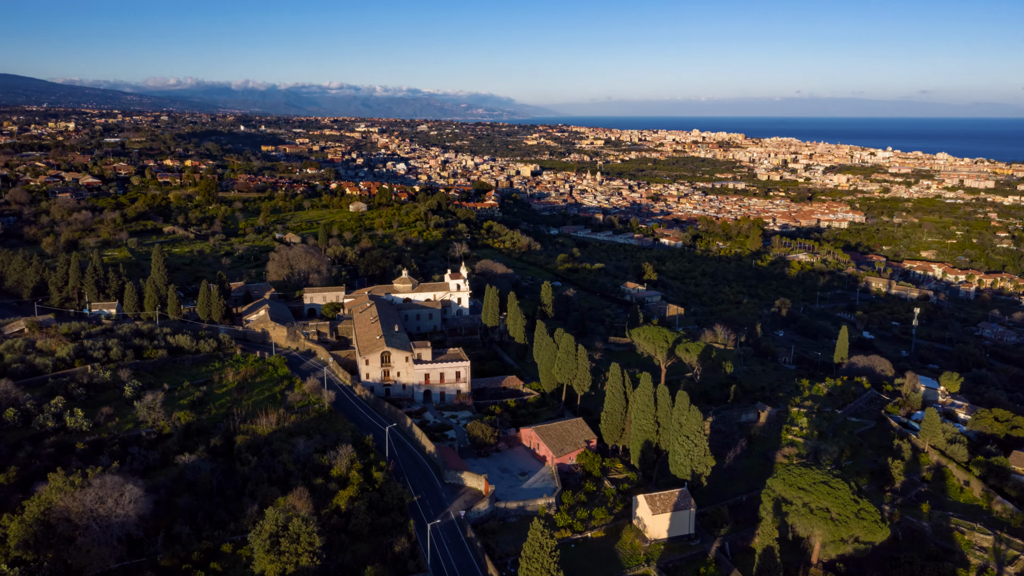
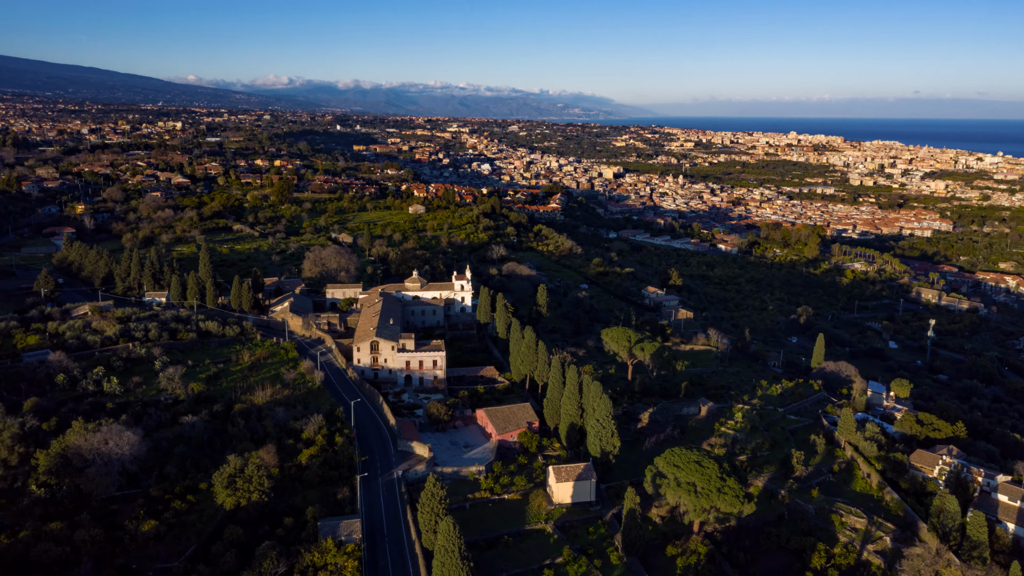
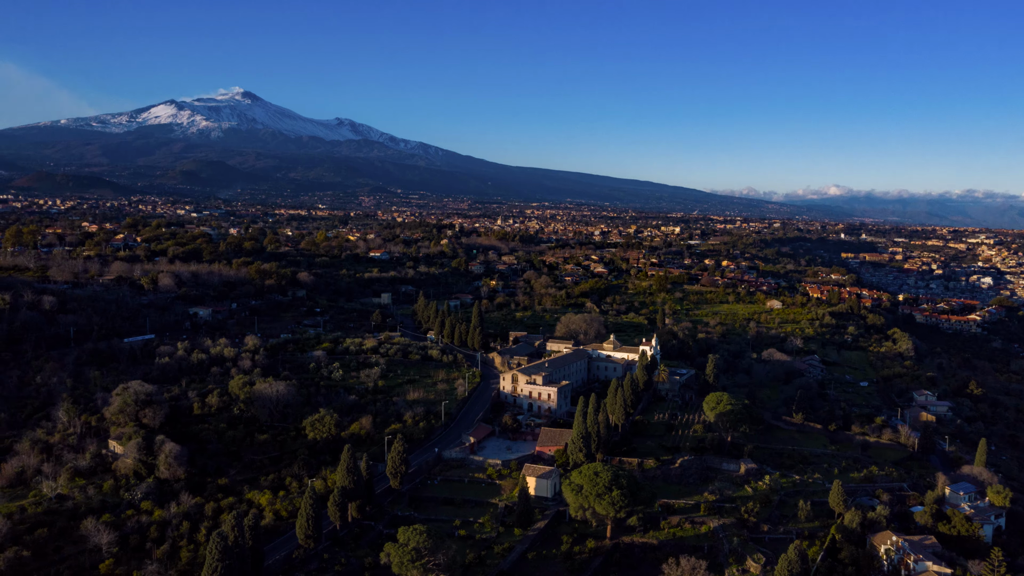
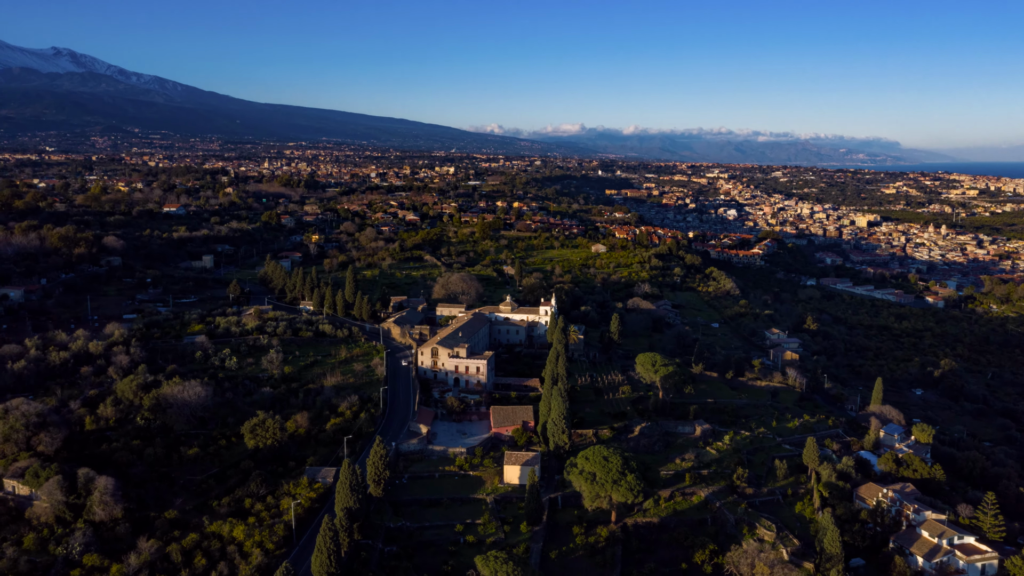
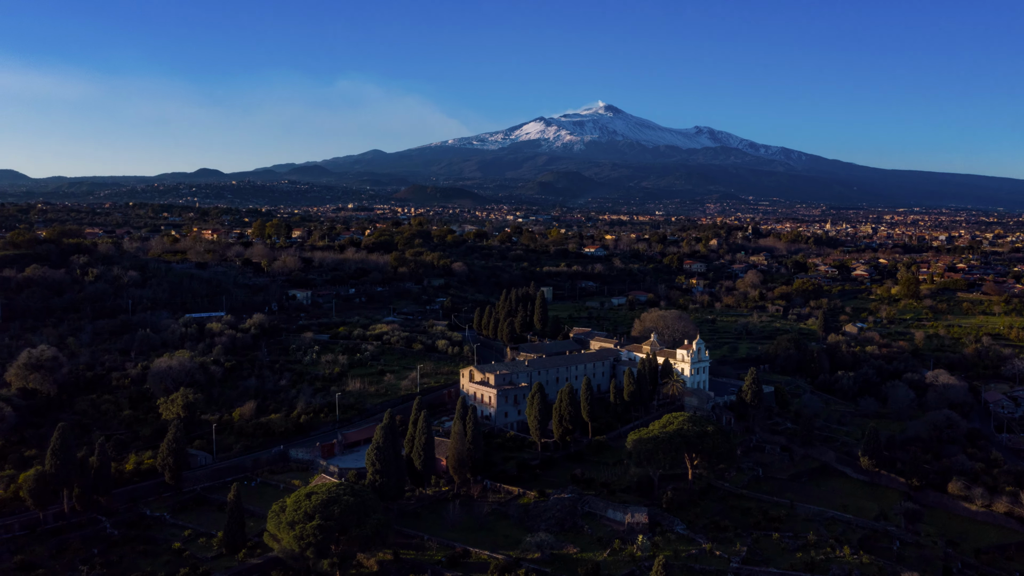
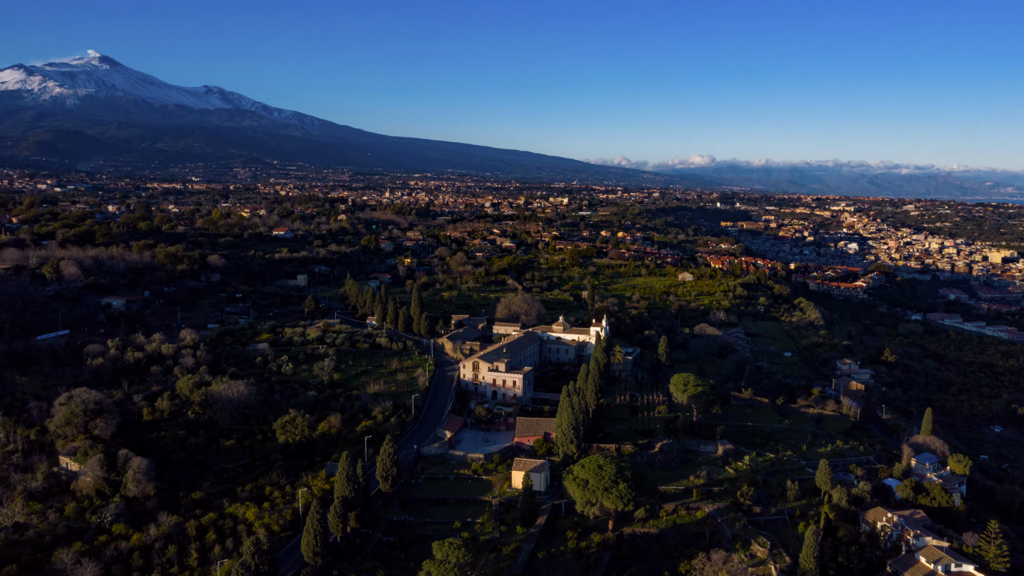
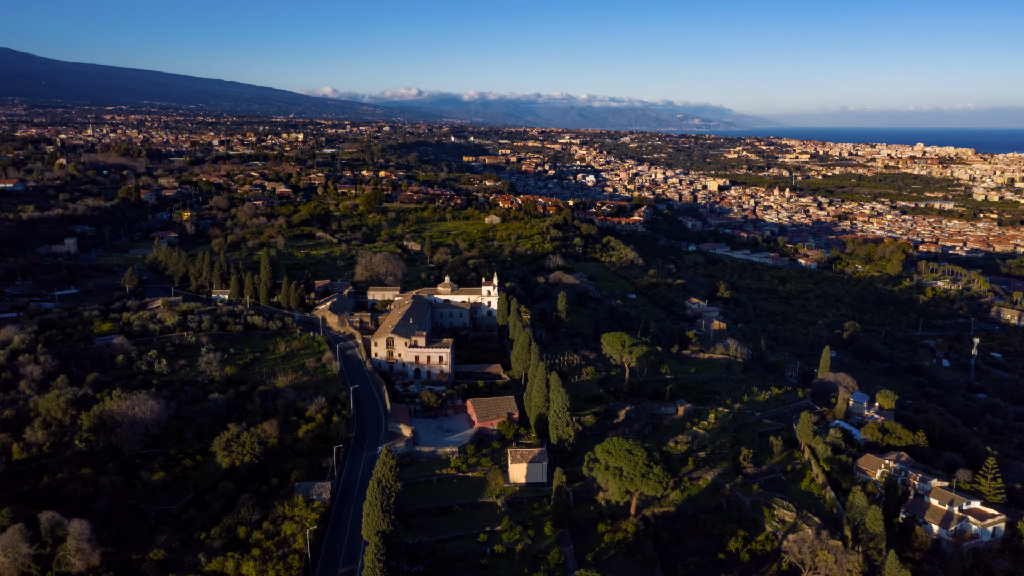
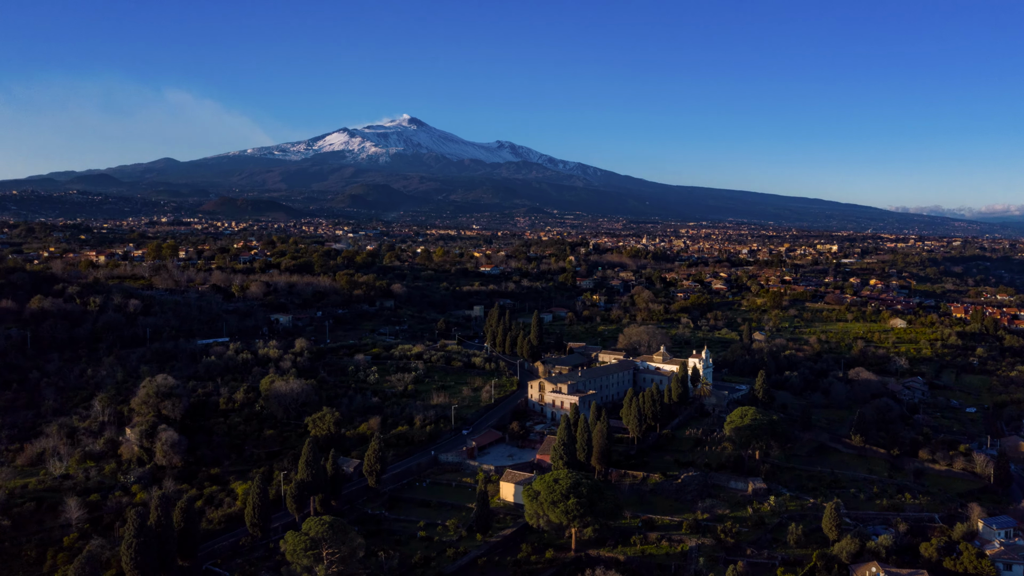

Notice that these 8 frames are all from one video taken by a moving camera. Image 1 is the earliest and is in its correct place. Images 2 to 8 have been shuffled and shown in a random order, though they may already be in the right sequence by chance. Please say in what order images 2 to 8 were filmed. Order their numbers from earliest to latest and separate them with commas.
2, 7, 4, 6, 3, 8, 5
